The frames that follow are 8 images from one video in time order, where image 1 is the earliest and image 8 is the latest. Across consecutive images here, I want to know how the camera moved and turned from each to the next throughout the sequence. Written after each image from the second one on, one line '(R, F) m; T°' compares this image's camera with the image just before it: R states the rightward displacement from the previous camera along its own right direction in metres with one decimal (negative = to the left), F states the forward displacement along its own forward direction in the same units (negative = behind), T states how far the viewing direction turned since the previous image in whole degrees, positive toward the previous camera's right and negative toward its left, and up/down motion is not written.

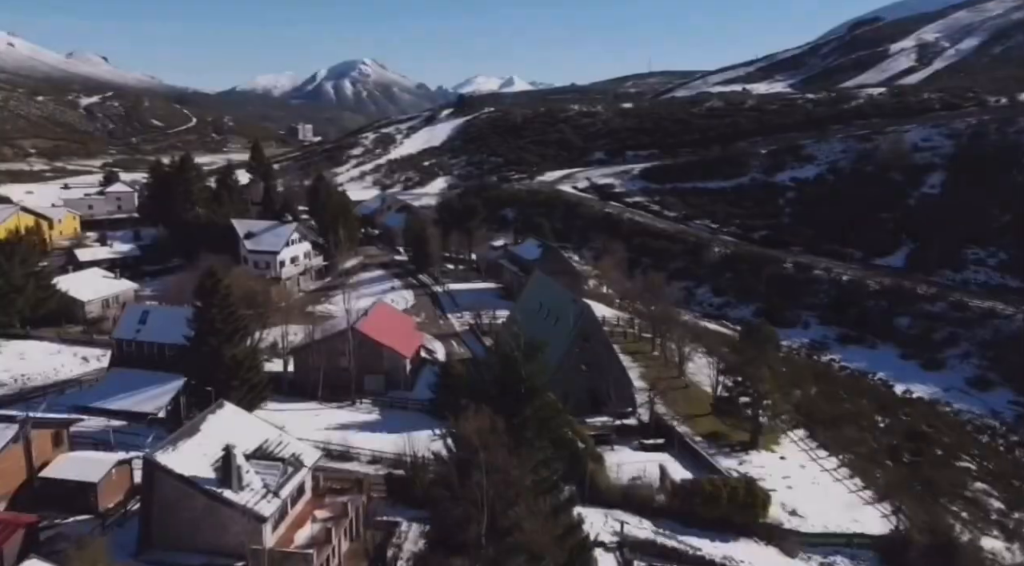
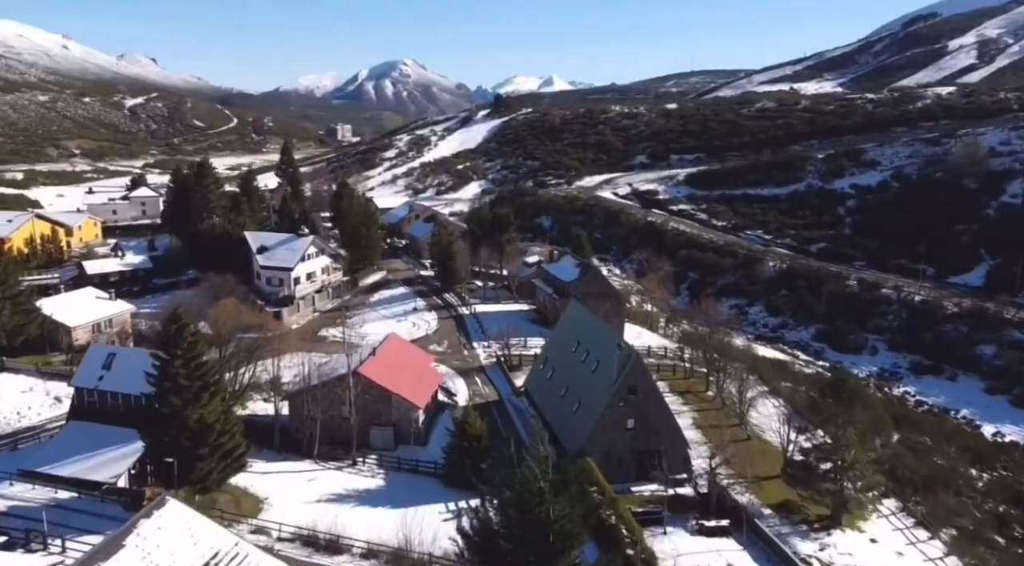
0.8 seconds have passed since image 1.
(+0.1, +3.4) m; -3°
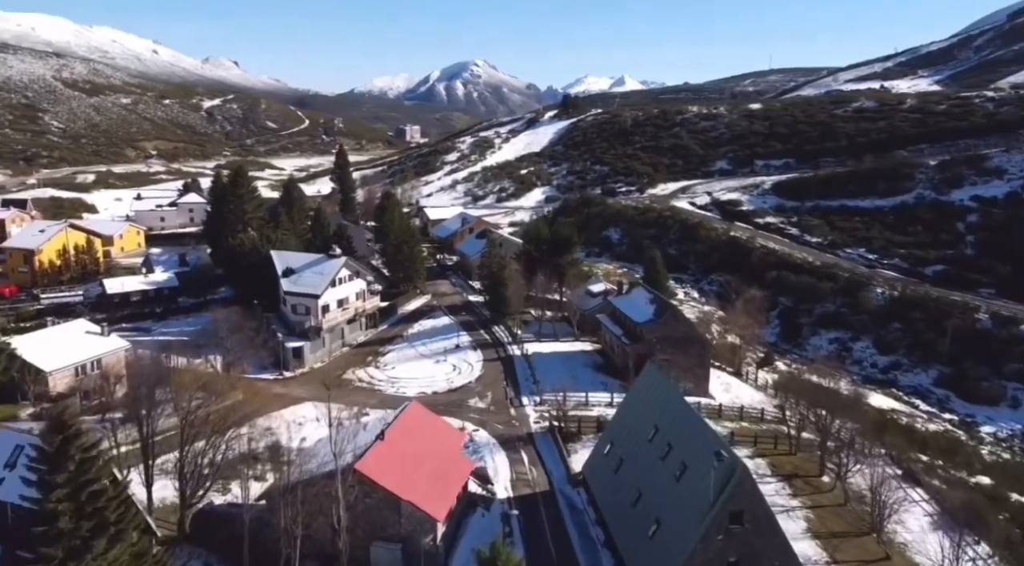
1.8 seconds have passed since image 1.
(+0.2, +5.0) m; -5°
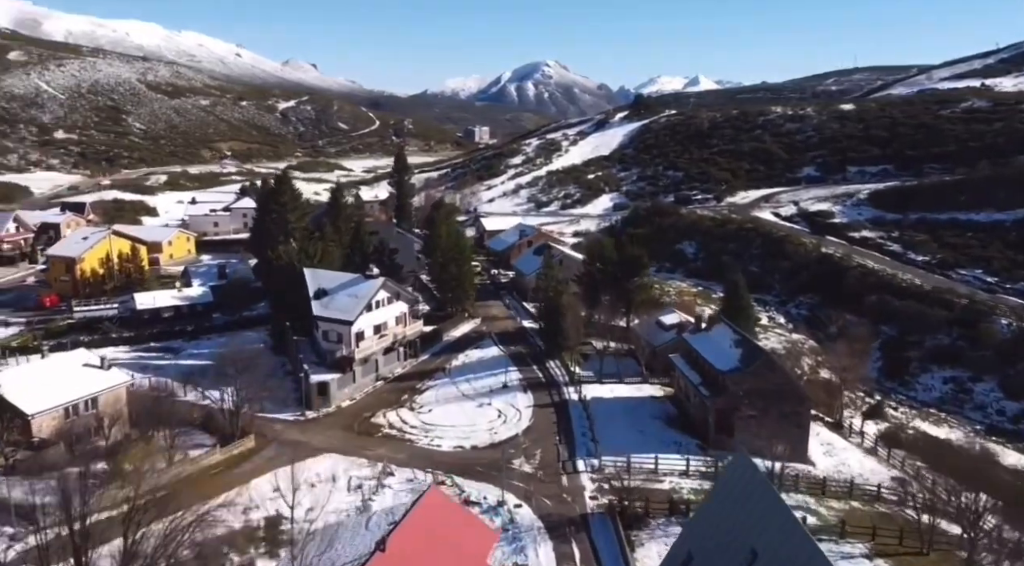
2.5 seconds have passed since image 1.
(+0.3, +3.8) m; -5°
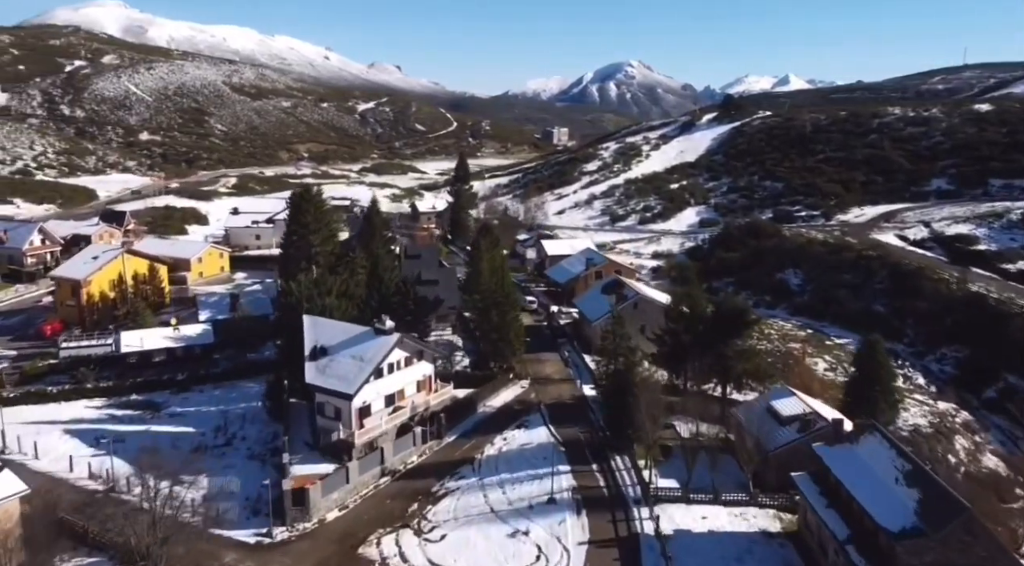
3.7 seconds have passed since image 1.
(+0.5, +6.7) m; -6°
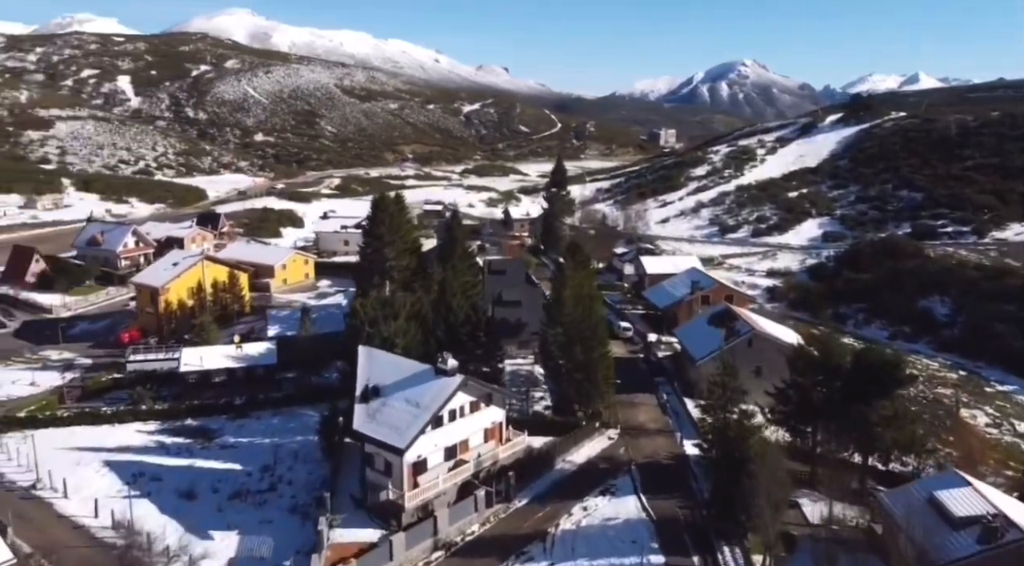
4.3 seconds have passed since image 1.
(+0.3, +3.4) m; -8°
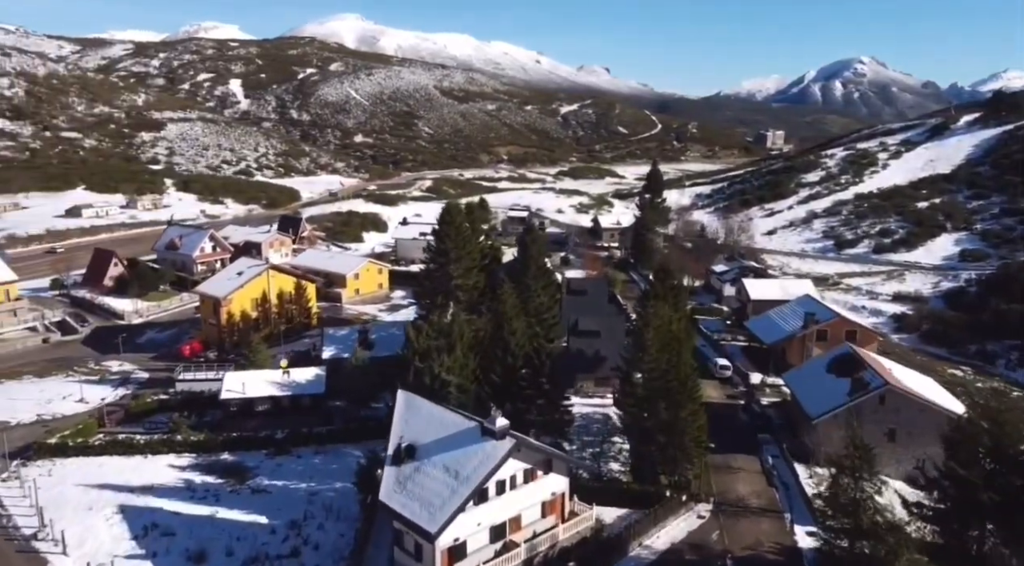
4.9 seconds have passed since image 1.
(+0.5, +3.4) m; -8°
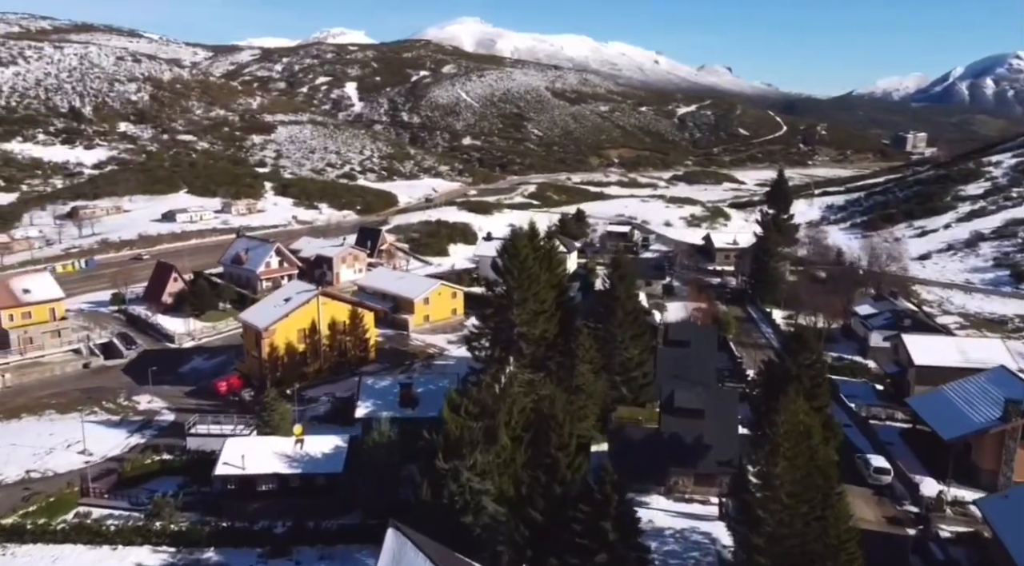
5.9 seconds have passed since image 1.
(+0.8, +5.5) m; -9°
